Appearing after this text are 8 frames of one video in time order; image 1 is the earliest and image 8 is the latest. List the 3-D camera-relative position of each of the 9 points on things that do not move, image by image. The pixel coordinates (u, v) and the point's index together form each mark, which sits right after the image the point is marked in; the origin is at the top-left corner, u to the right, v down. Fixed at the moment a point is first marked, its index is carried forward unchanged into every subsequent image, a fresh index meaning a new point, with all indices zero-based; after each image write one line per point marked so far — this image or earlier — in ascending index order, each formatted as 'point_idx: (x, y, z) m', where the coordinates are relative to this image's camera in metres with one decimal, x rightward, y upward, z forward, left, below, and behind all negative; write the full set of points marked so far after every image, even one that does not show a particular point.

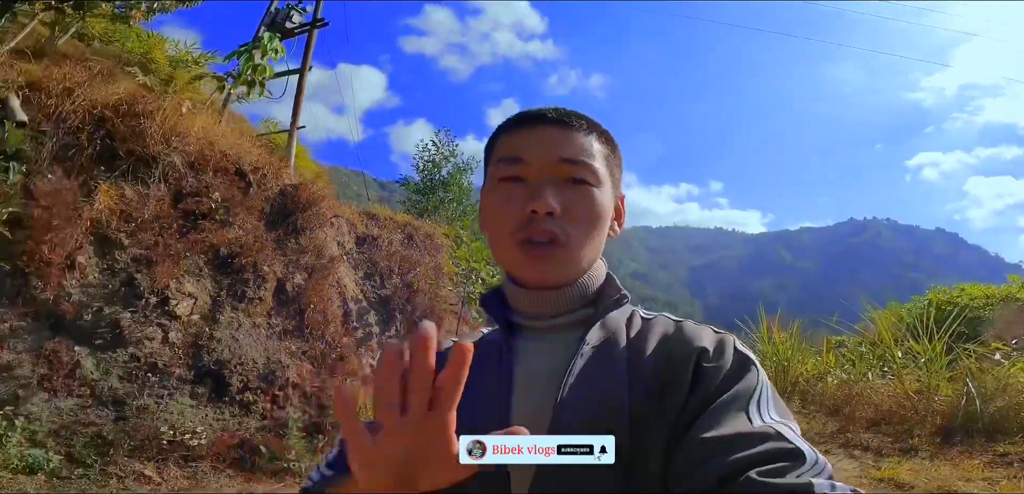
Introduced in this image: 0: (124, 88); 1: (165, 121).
0: (-3.7, +1.7, +5.1) m
1: (-3.3, +1.3, +5.3) m
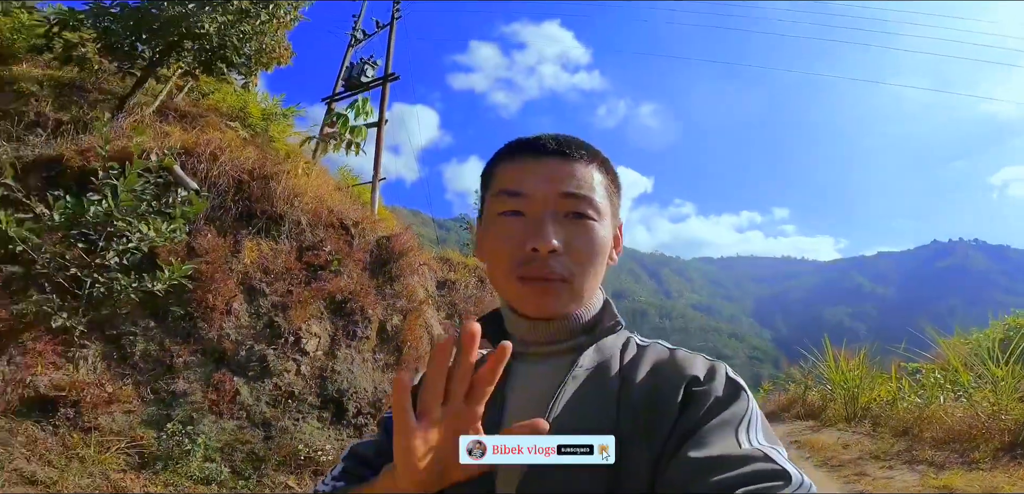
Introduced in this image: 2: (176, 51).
0: (-3.0, +1.1, +6.2) m
1: (-2.6, +0.8, +6.3) m
2: (-3.8, +2.4, +6.0) m
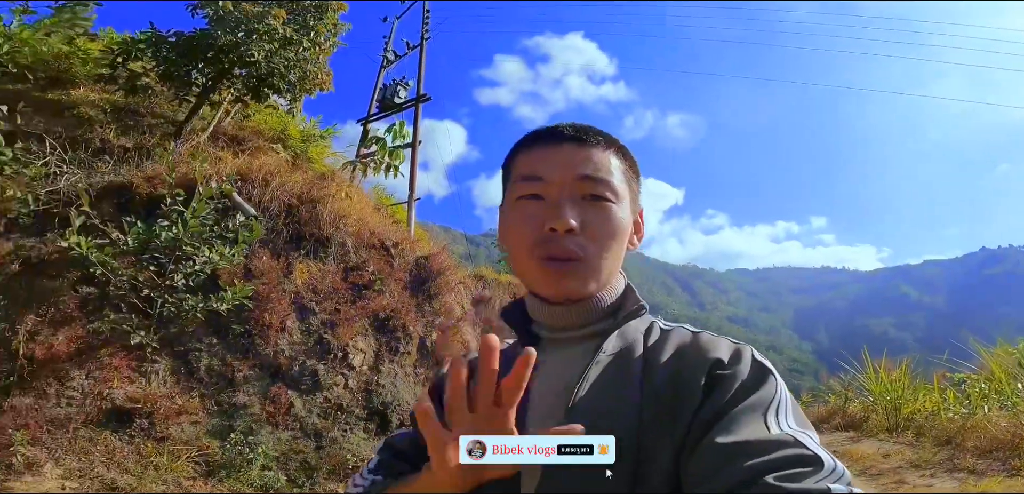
0: (-2.6, +0.8, +6.6) m
1: (-2.2, +0.5, +6.7) m
2: (-3.4, +2.1, +6.5) m
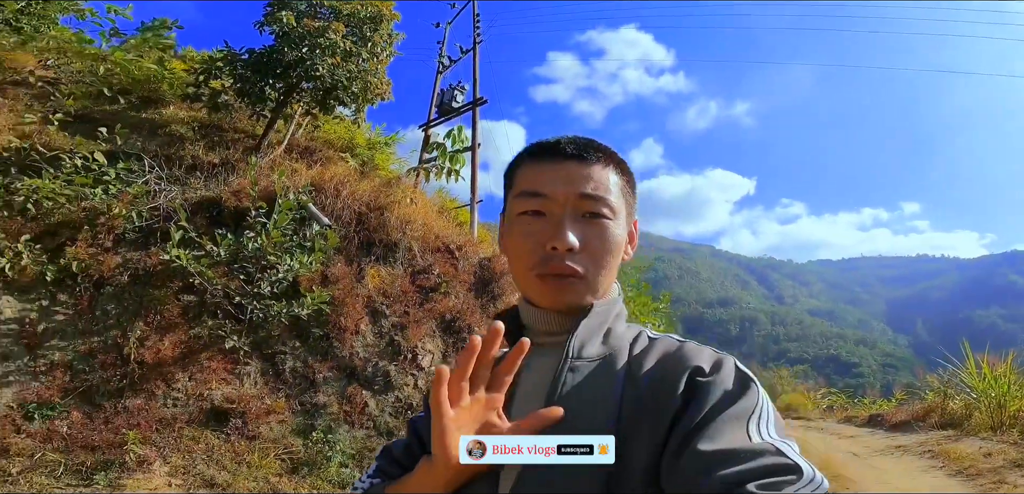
0: (-1.8, +0.8, +6.9) m
1: (-1.4, +0.4, +6.9) m
2: (-2.7, +2.0, +6.9) m
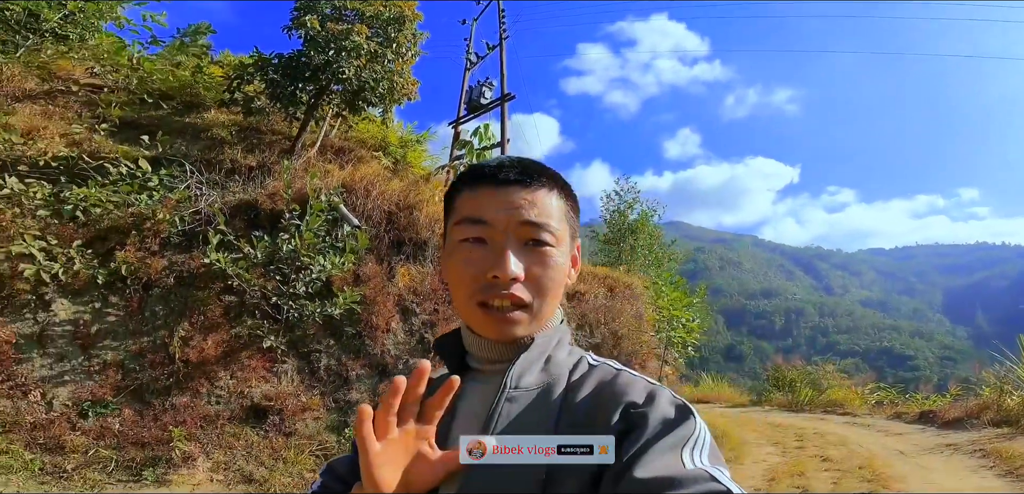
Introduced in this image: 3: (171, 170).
0: (-1.5, +0.8, +7.0) m
1: (-1.1, +0.5, +7.0) m
2: (-2.4, +2.0, +7.0) m
3: (-4.0, +0.9, +6.2) m
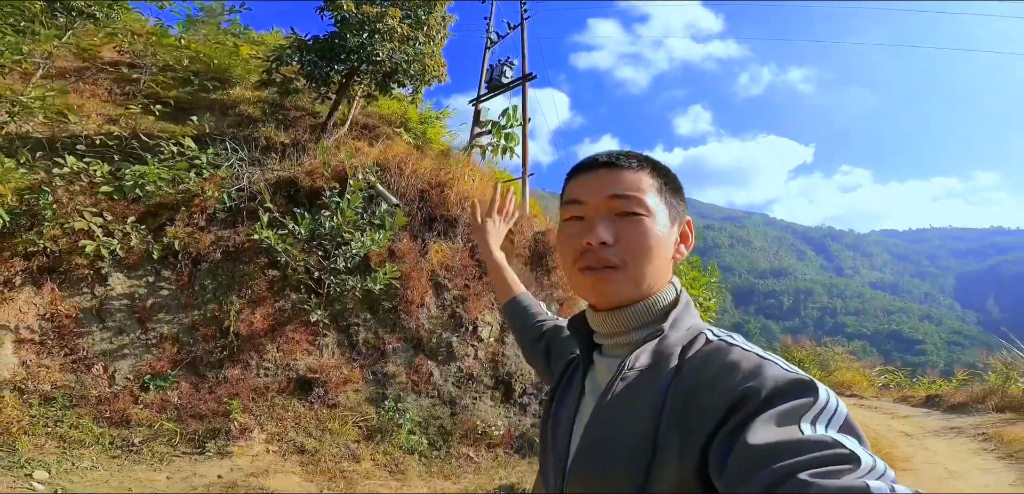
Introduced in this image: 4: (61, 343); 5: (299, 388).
0: (-1.1, +1.0, +7.2) m
1: (-0.7, +0.7, +7.2) m
2: (-2.0, +2.2, +7.2) m
3: (-3.6, +1.1, +6.4) m
4: (-4.2, -0.9, +5.0) m
5: (-2.2, -1.4, +5.5) m
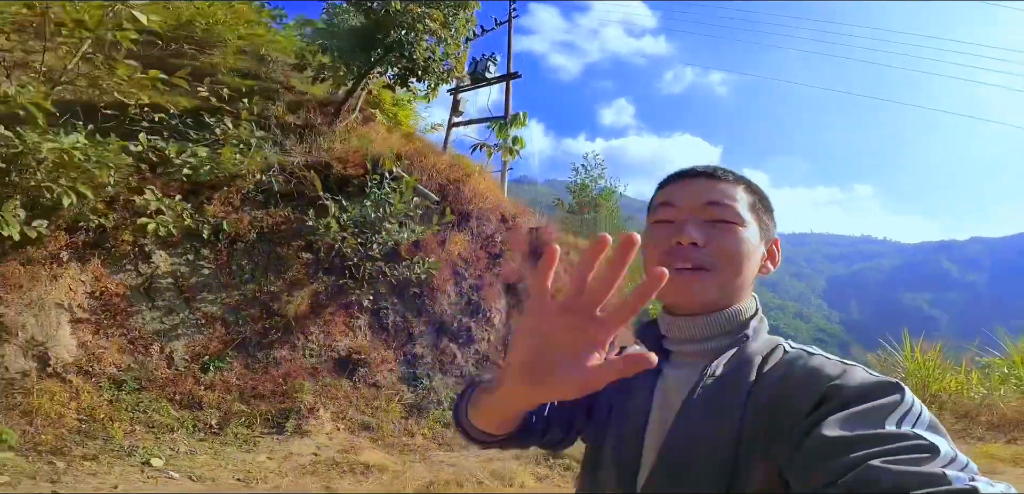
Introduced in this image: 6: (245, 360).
0: (-0.9, +1.2, +7.6) m
1: (-0.6, +0.8, +7.7) m
2: (-1.7, +2.4, +7.4) m
3: (-3.2, +1.4, +6.5) m
4: (-3.7, -0.7, +5.0) m
5: (-1.9, -1.3, +5.9) m
6: (-2.7, -1.1, +5.5) m
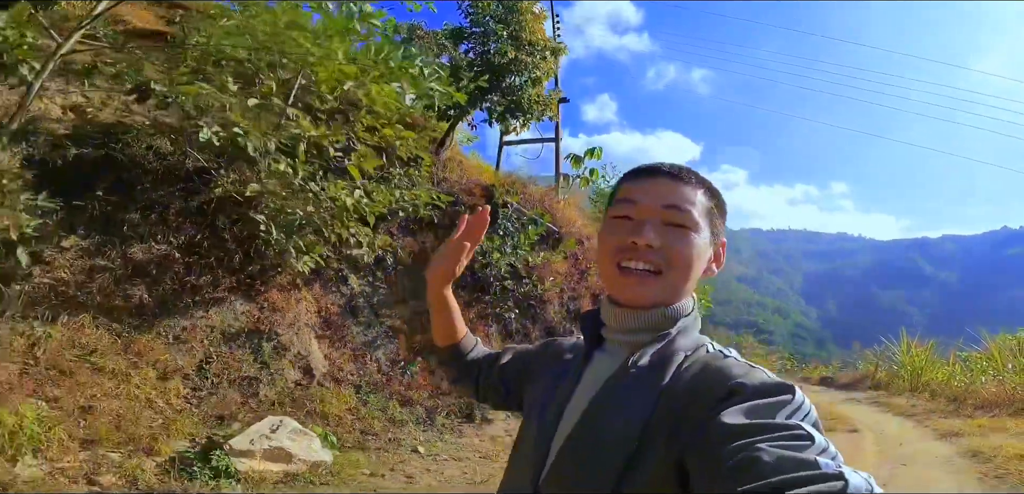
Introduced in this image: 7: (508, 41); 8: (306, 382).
0: (+0.5, +0.9, +9.0) m
1: (+0.9, +0.5, +9.1) m
2: (-0.2, +2.1, +8.7) m
3: (-1.7, +1.1, +7.7) m
4: (-2.1, -1.0, +6.2) m
5: (-0.3, -1.6, +7.2) m
6: (-1.1, -1.4, +6.7) m
7: (-0.1, +3.3, +8.7) m
8: (-2.2, -1.4, +5.5) m
